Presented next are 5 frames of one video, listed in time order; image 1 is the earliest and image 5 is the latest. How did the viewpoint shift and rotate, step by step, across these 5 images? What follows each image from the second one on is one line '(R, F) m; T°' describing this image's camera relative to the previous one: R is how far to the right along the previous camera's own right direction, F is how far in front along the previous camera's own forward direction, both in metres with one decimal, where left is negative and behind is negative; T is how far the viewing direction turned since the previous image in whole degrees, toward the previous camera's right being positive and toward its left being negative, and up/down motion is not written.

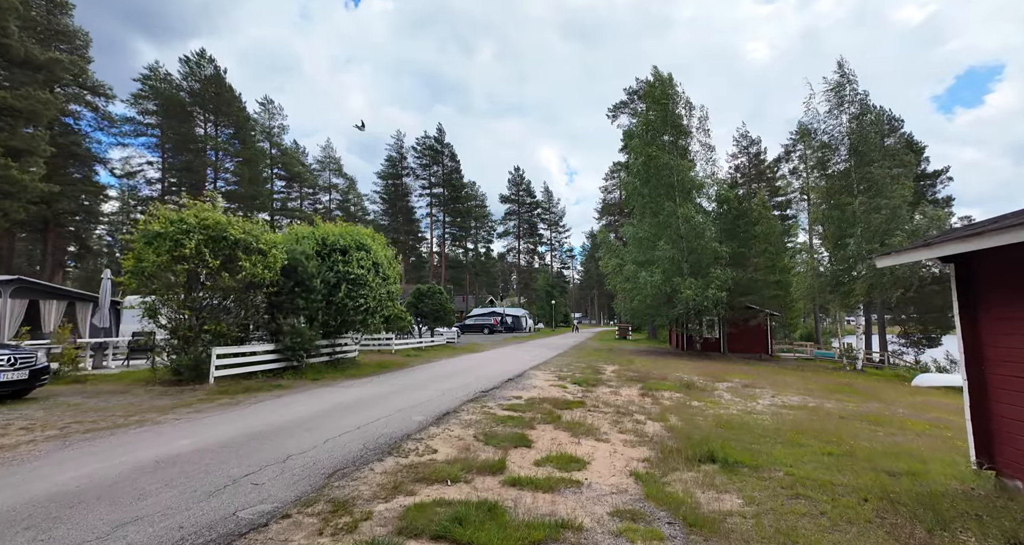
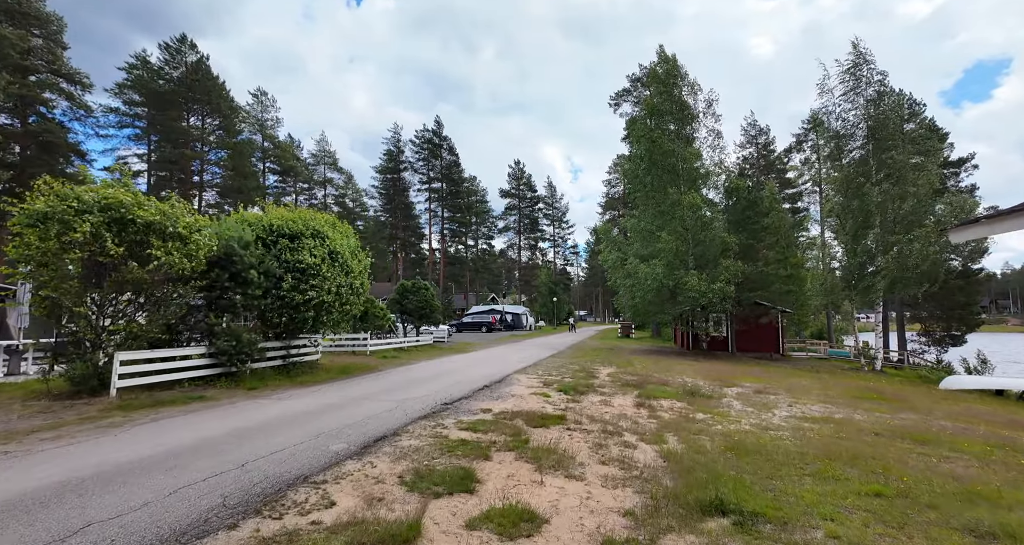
(+0.7, +1.8) m; -1°
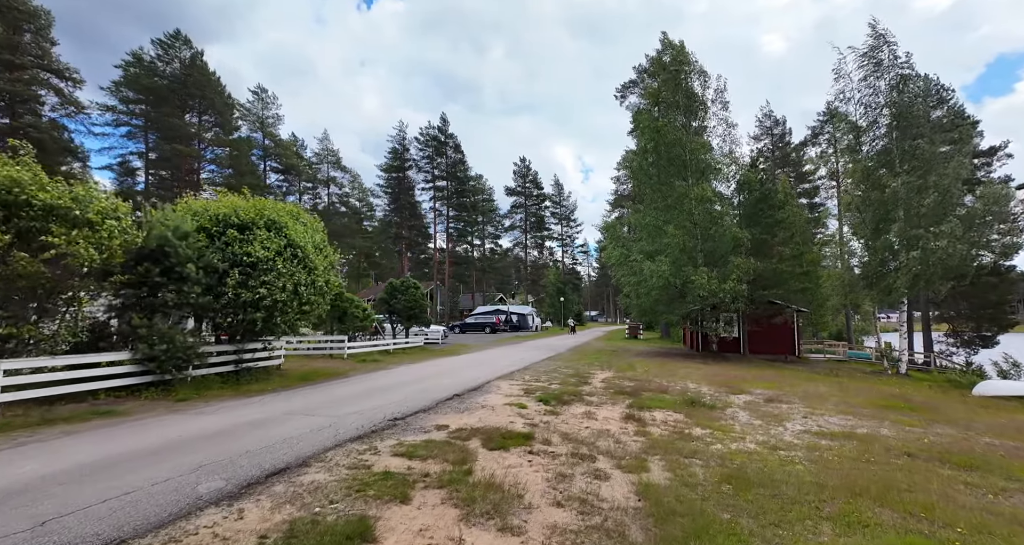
(+0.8, +1.4) m; -2°
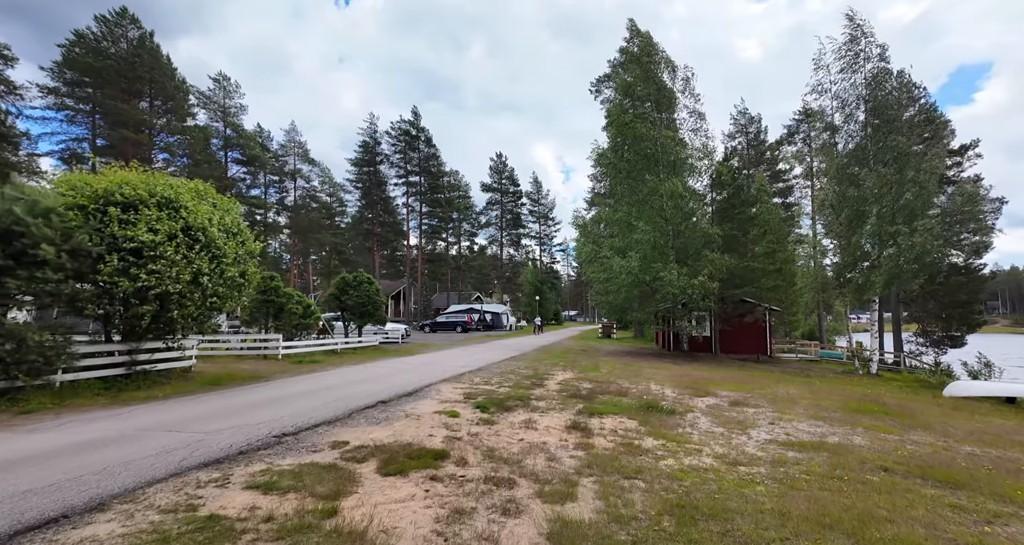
(+0.9, +1.2) m; +2°
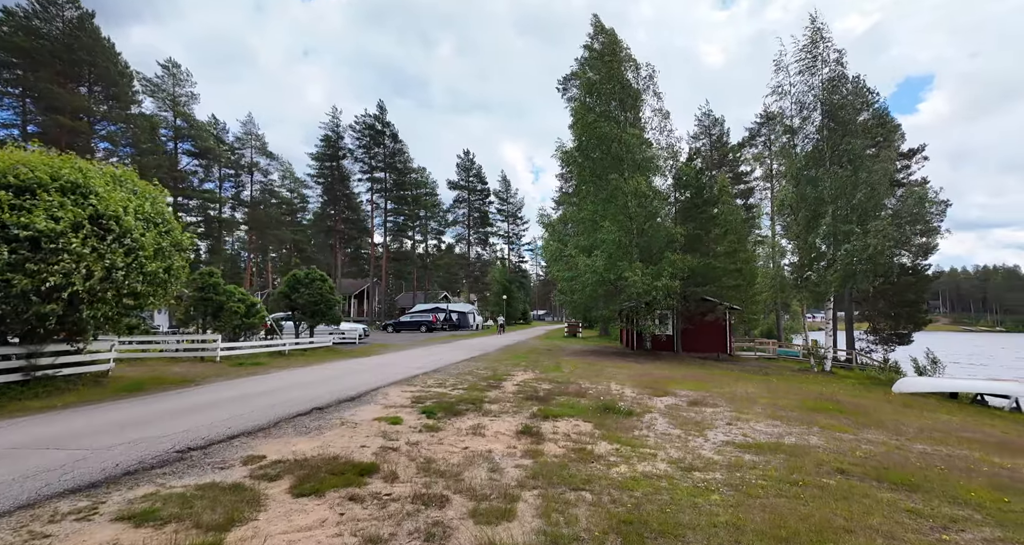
(+0.4, +0.5) m; +4°
